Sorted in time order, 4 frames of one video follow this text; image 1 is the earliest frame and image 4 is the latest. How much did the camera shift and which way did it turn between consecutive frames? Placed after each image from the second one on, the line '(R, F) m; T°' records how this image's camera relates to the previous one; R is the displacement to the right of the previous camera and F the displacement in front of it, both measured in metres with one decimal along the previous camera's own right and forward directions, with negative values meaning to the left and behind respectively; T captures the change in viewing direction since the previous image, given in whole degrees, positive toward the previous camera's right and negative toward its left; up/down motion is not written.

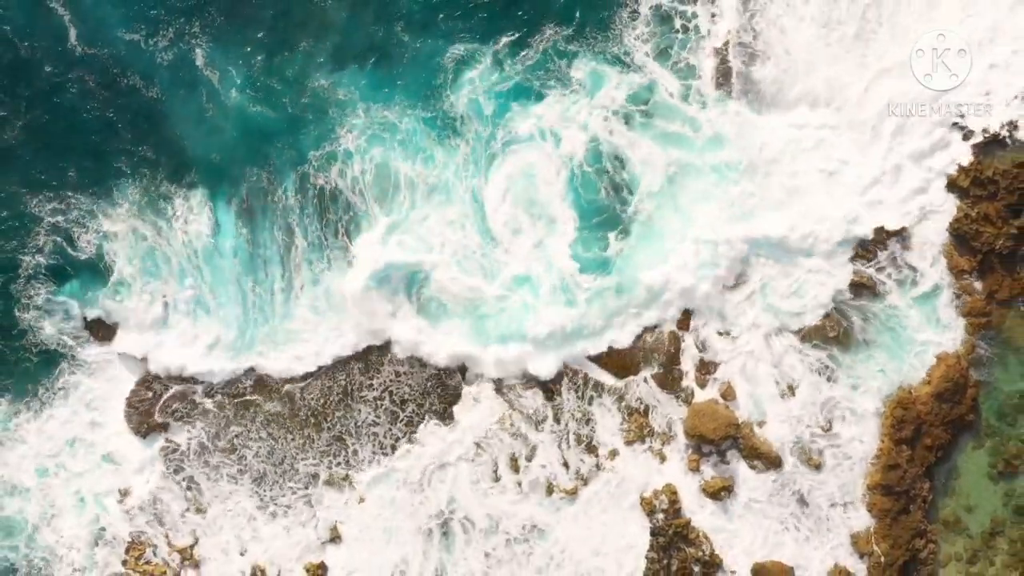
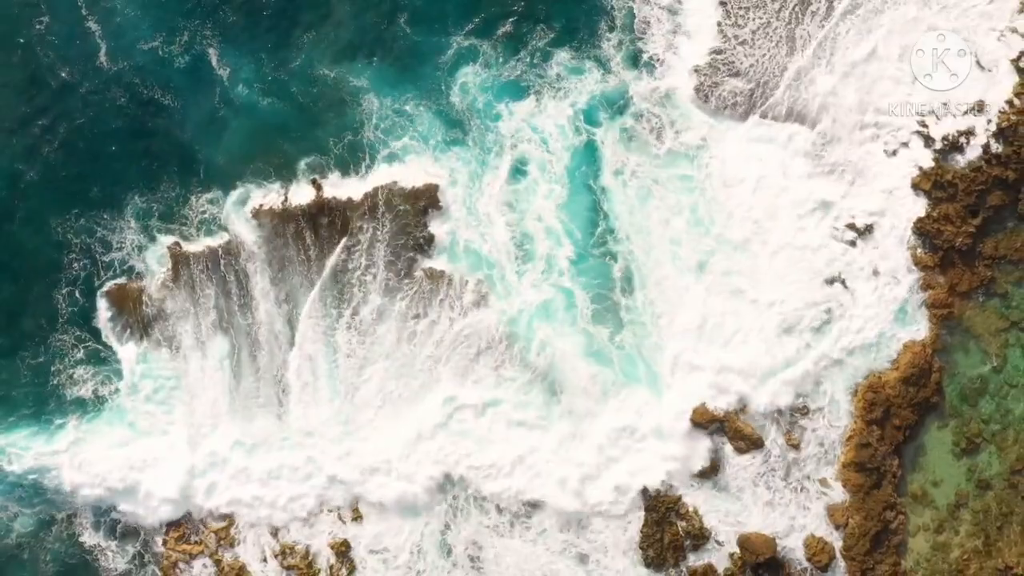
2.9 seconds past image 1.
(+0.4, -2.4) m; -1°
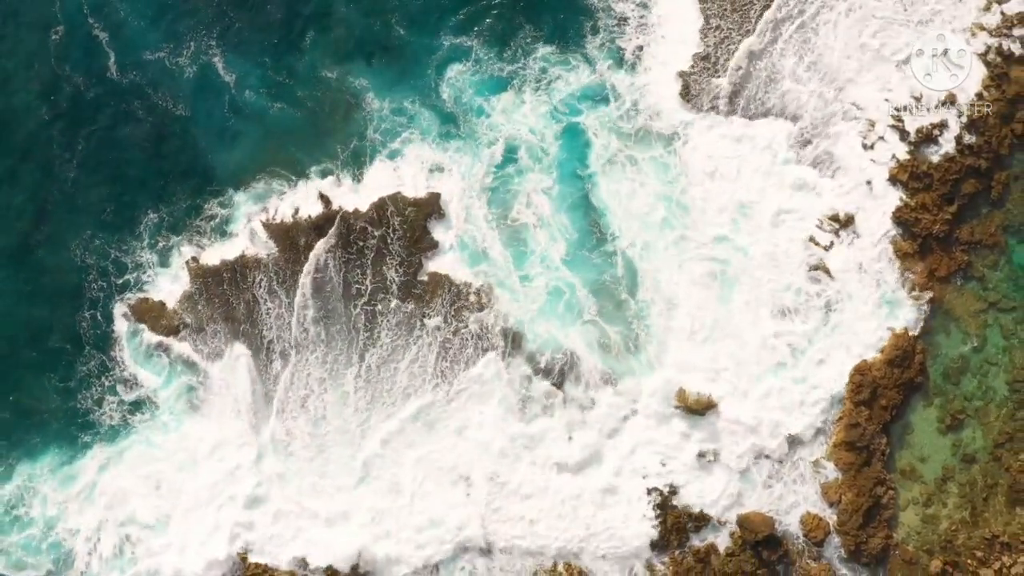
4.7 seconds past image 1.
(+0.2, -1.4) m; -1°
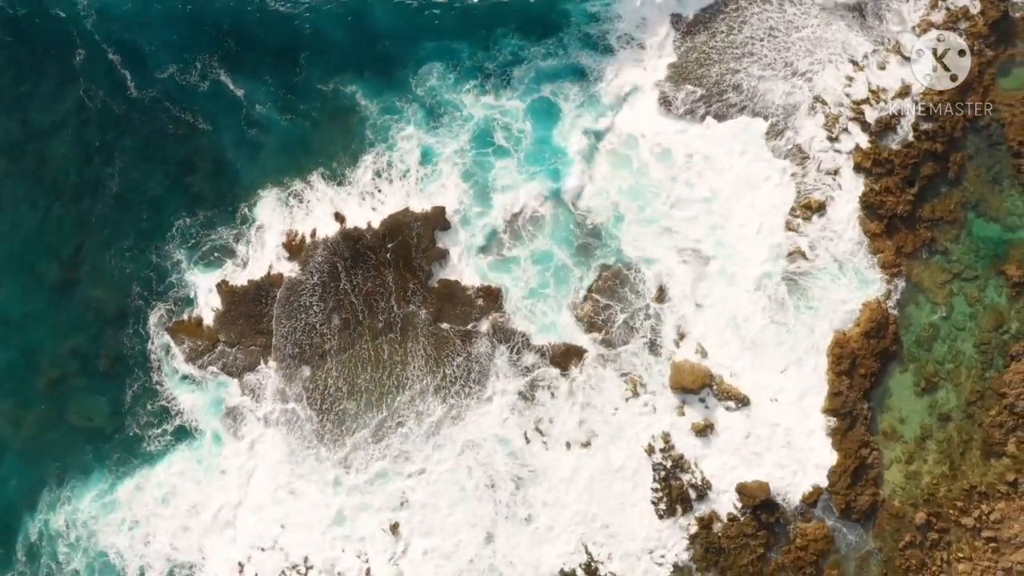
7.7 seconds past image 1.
(+0.1, -2.5) m; -1°
